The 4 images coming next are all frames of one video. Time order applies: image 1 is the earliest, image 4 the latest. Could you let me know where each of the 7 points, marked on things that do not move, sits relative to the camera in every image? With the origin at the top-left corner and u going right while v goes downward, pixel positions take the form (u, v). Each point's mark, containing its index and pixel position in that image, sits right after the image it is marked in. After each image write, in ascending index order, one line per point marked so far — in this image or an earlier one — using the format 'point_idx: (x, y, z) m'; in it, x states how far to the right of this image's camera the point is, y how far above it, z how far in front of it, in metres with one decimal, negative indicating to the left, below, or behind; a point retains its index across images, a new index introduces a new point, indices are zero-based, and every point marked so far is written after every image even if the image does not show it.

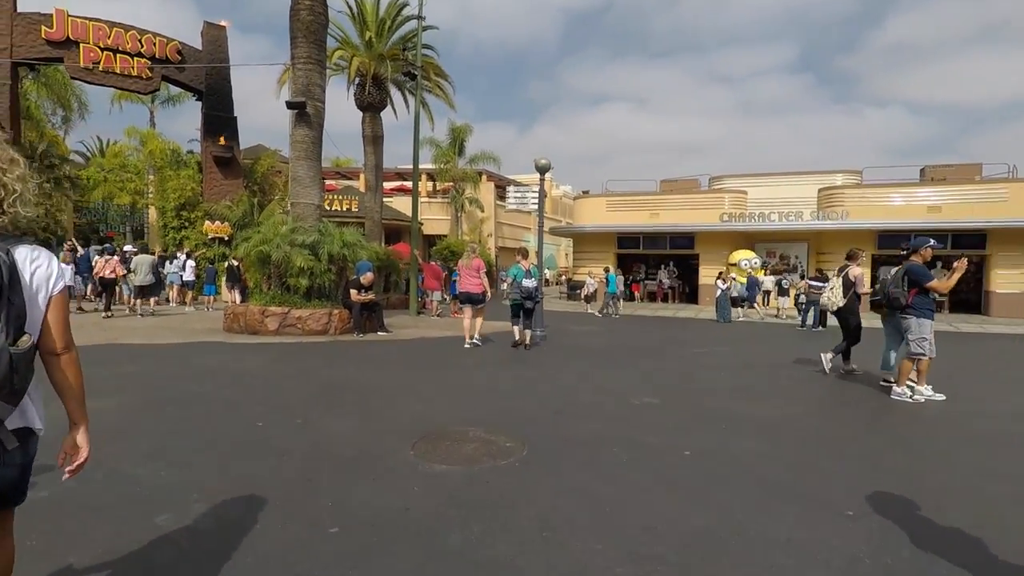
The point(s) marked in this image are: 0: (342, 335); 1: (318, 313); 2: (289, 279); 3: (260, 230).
0: (-3.2, -0.9, +11.0) m
1: (-3.6, -0.5, +10.8) m
2: (-4.3, +0.1, +11.2) m
3: (-4.9, +1.1, +11.4) m
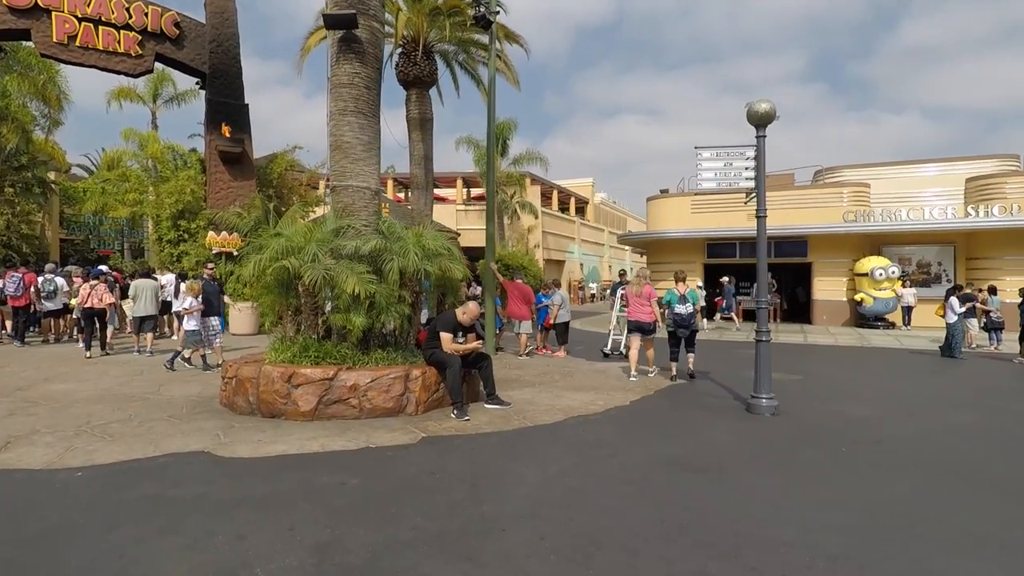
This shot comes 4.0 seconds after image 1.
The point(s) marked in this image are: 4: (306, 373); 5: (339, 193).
0: (-0.9, -1.4, +6.2) m
1: (-1.3, -0.9, +6.0) m
2: (-2.0, -0.3, +6.4) m
3: (-2.6, +0.6, +6.7) m
4: (-2.1, -0.9, +5.9) m
5: (-2.1, +1.2, +7.1) m
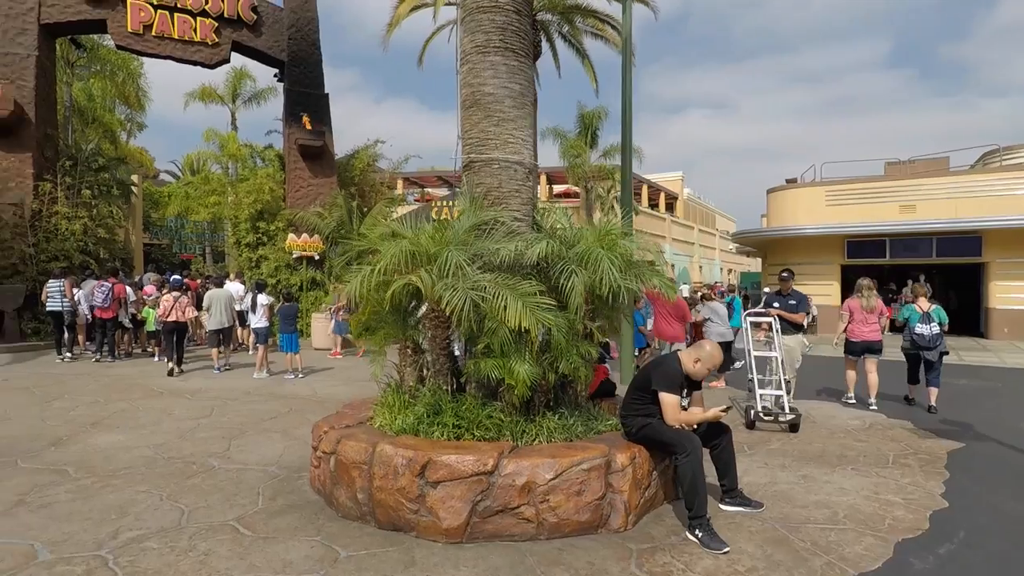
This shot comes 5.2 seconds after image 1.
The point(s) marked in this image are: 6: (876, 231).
0: (+0.8, -1.6, +3.7) m
1: (+0.4, -1.1, +3.6) m
2: (-0.2, -0.5, +4.1) m
3: (-0.8, +0.4, +4.4) m
4: (-0.4, -1.1, +3.5) m
5: (-0.3, +1.0, +4.7) m
6: (+11.8, +1.9, +18.8) m
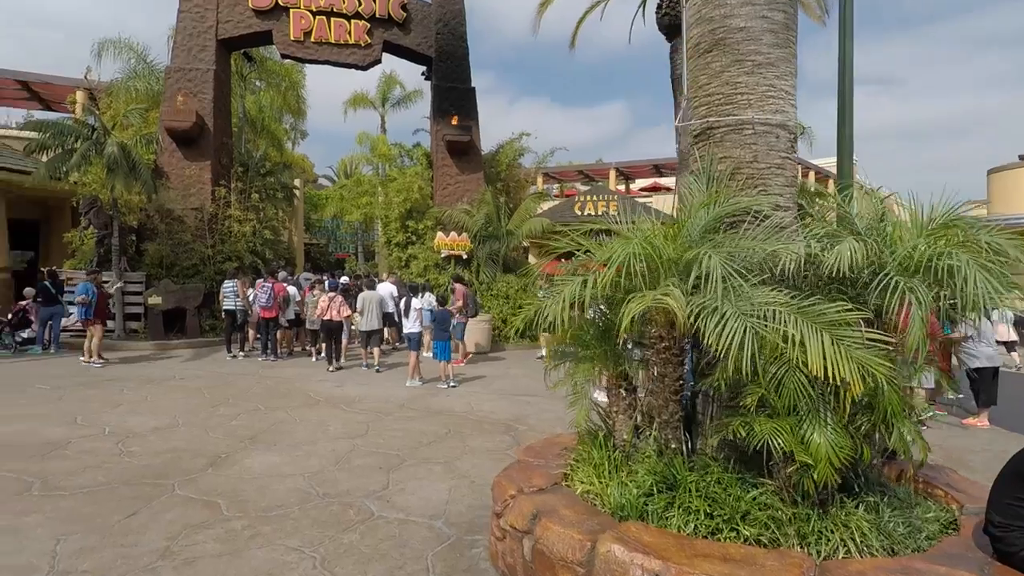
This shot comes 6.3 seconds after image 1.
0: (+2.1, -1.7, +2.1) m
1: (+1.6, -1.2, +2.1) m
2: (+1.1, -0.7, +2.7) m
3: (+0.6, +0.3, +3.2) m
4: (+0.8, -1.2, +2.2) m
5: (+1.2, +0.9, +3.4) m
6: (+16.1, +1.8, +14.4) m
